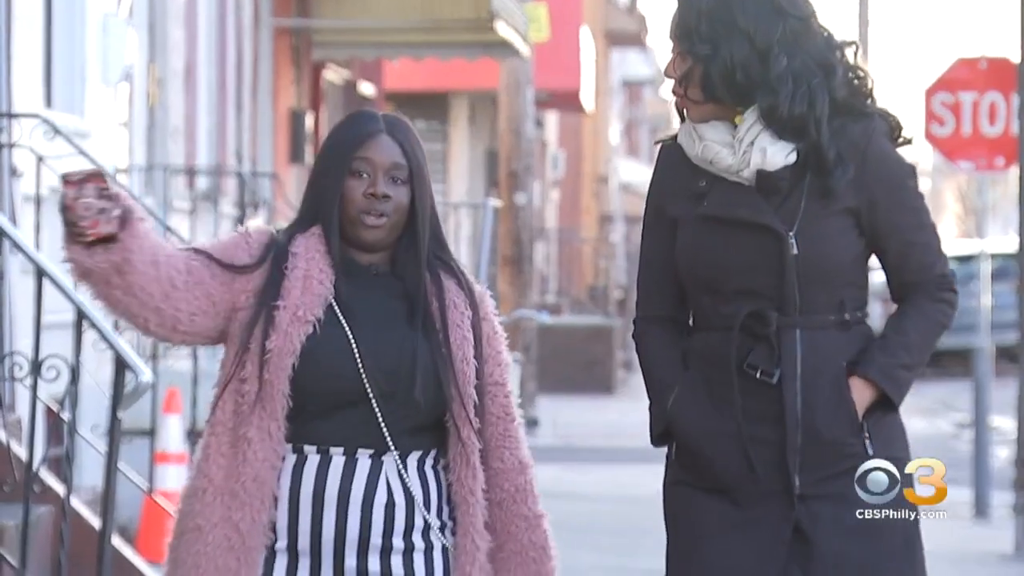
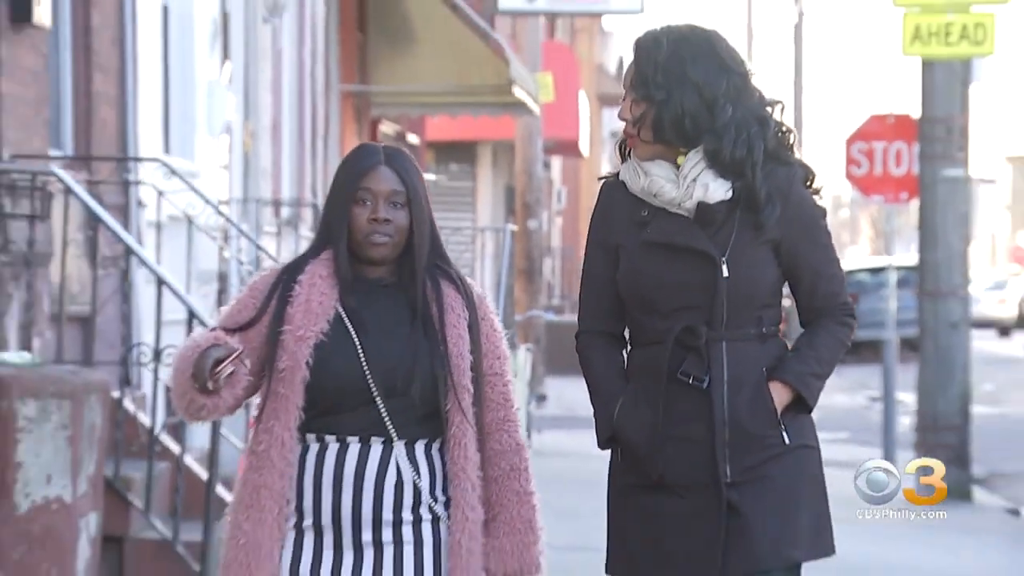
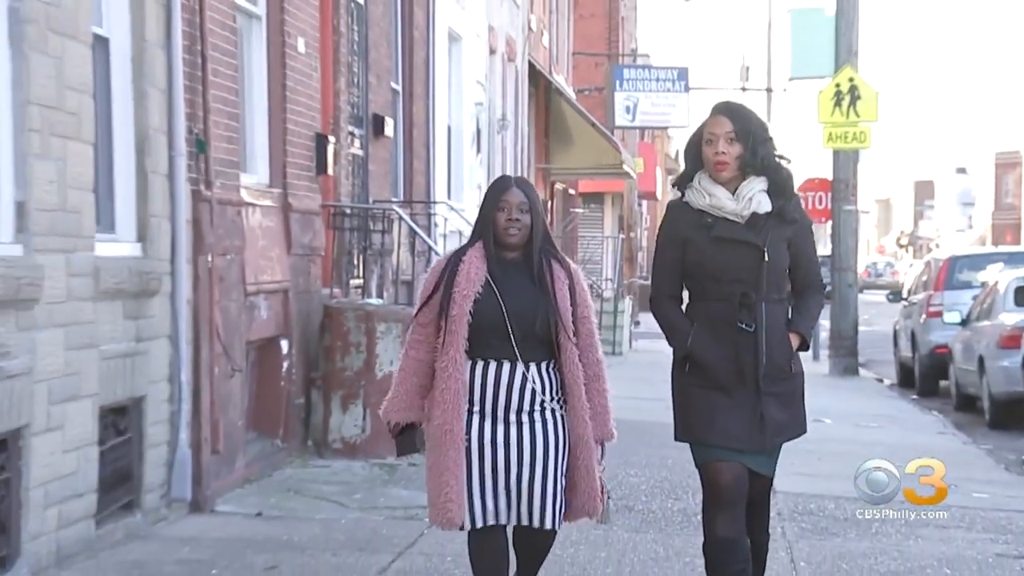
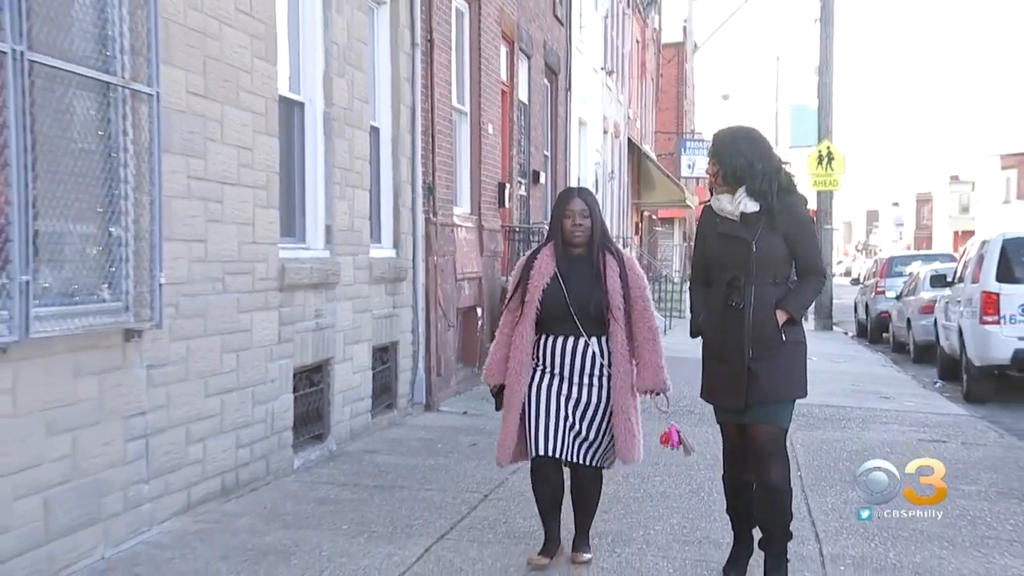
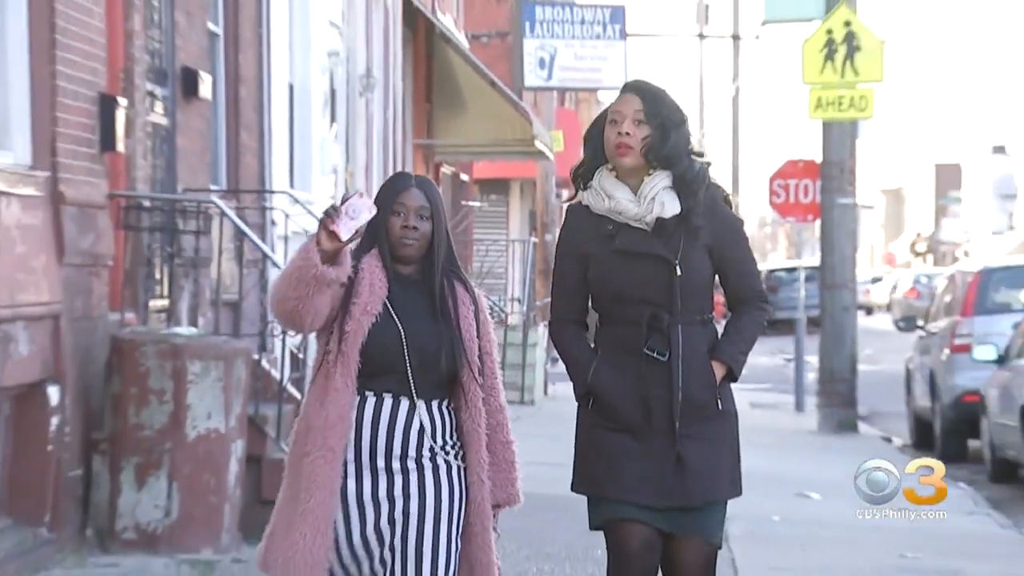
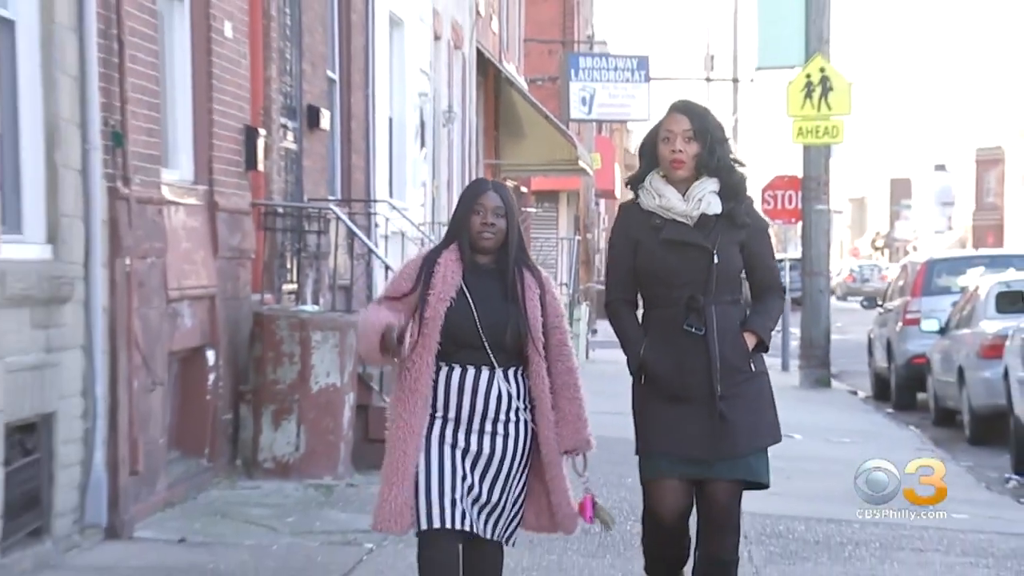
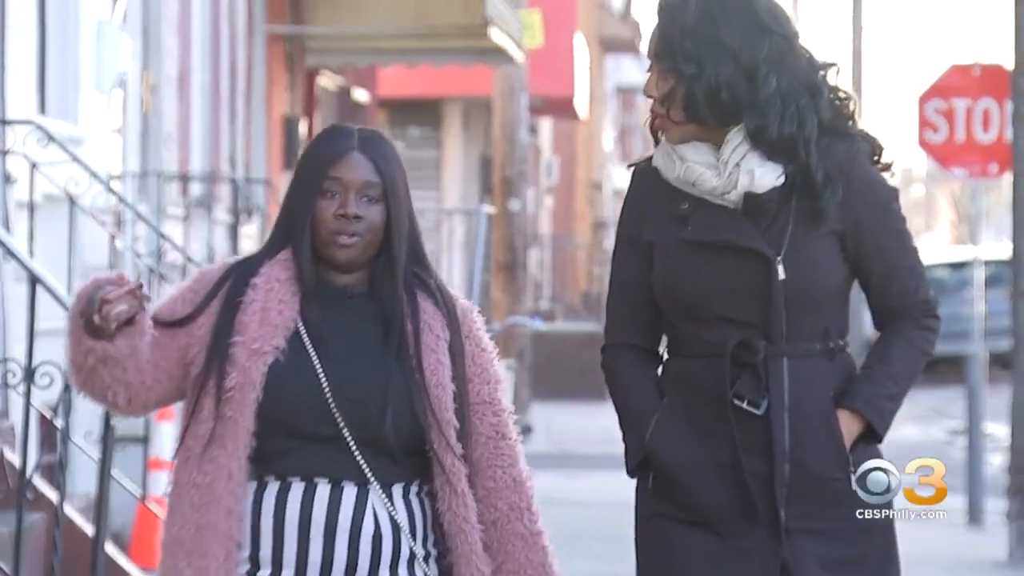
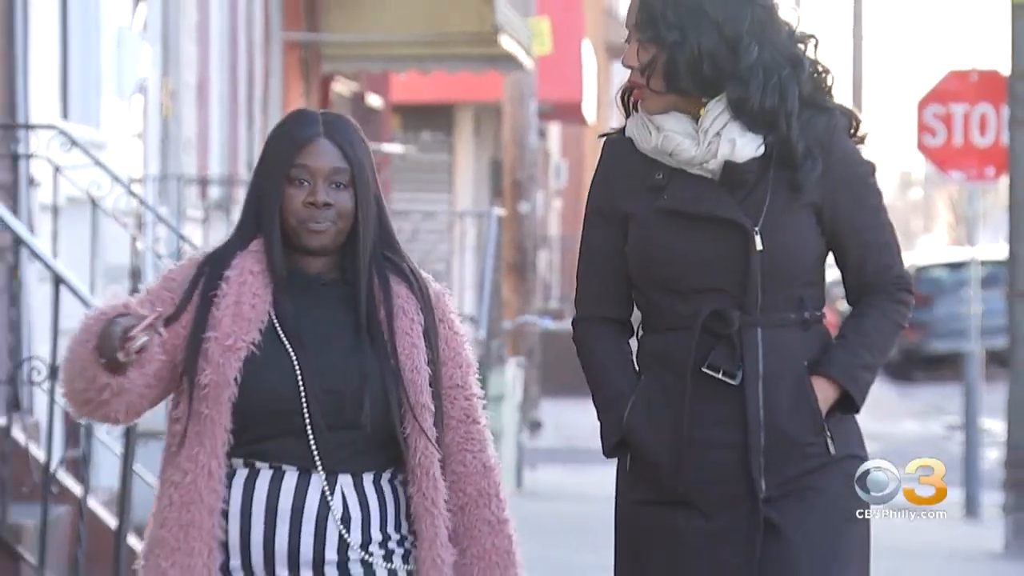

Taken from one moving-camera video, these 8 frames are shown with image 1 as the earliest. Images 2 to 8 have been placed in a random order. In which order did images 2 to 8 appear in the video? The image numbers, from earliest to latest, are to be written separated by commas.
7, 8, 2, 5, 6, 3, 4
